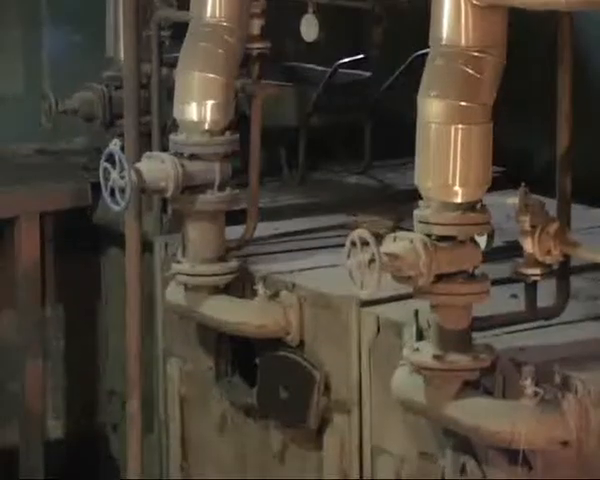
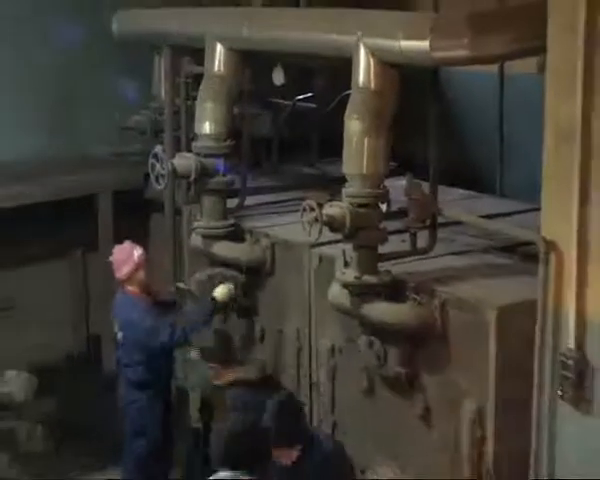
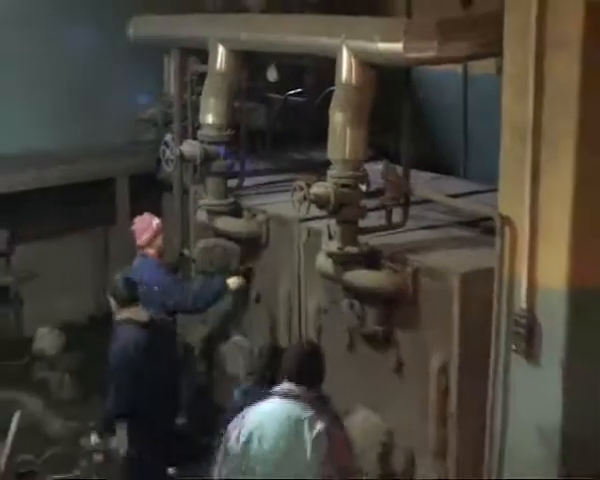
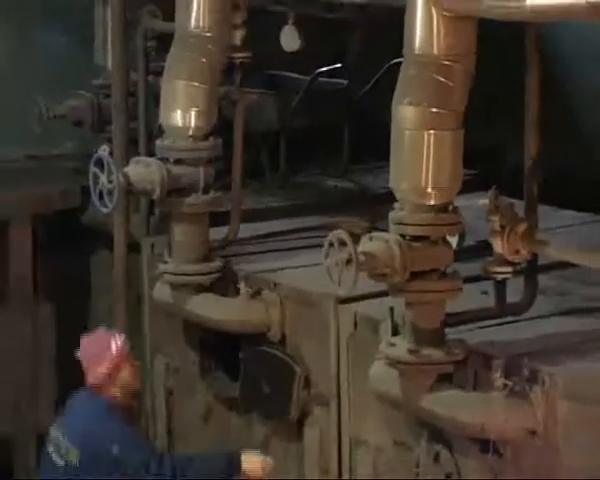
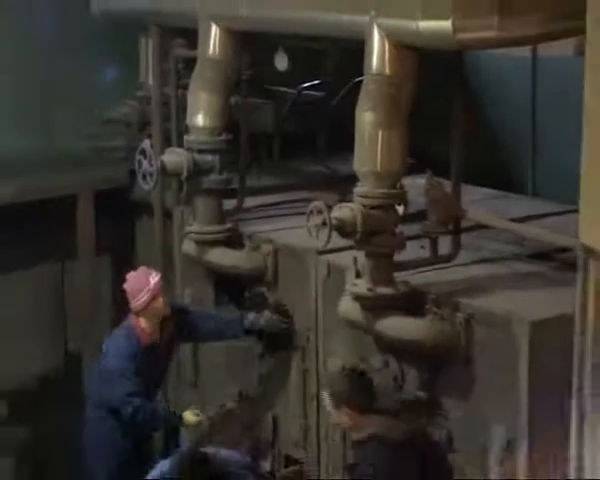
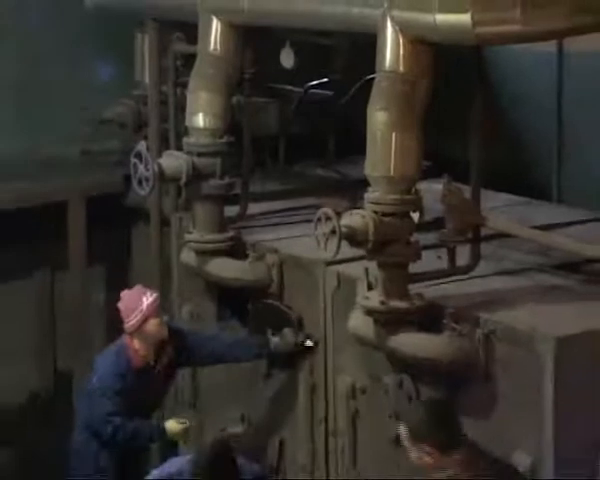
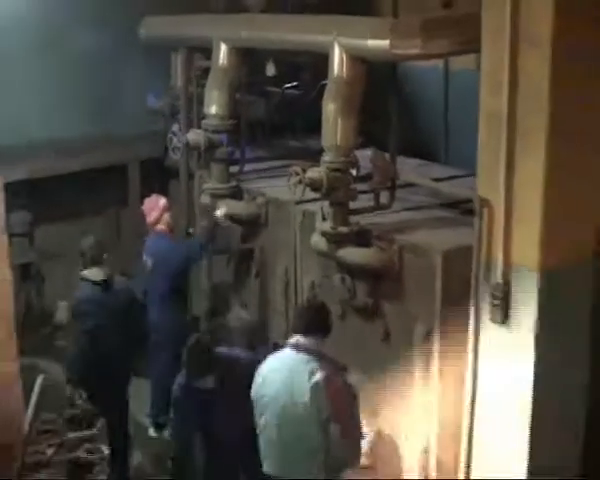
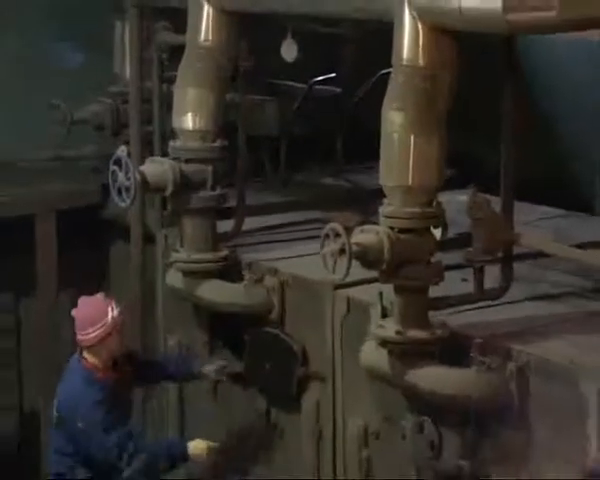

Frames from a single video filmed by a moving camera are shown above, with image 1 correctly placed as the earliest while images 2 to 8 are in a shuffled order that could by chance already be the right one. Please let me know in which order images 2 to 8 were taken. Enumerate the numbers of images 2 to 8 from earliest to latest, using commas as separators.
4, 8, 6, 5, 2, 3, 7
